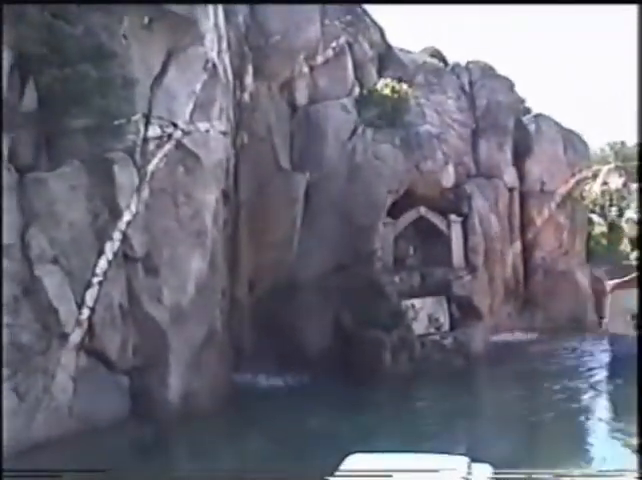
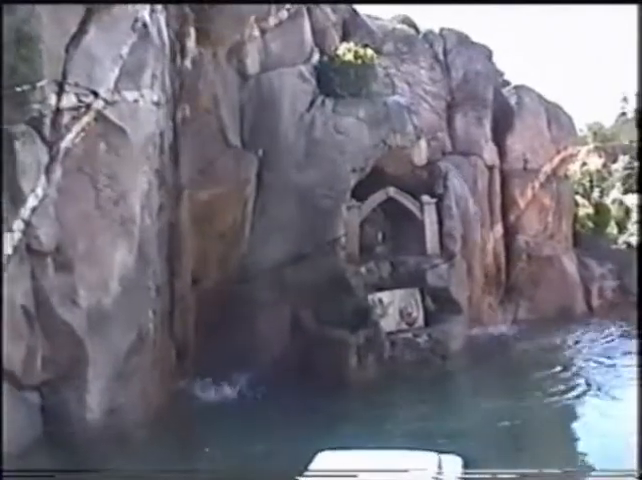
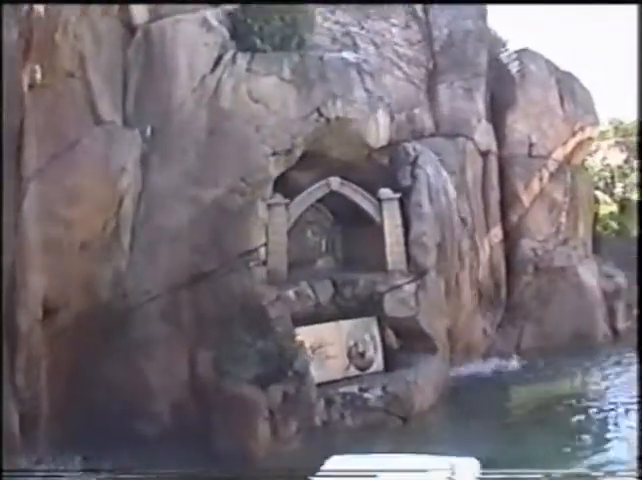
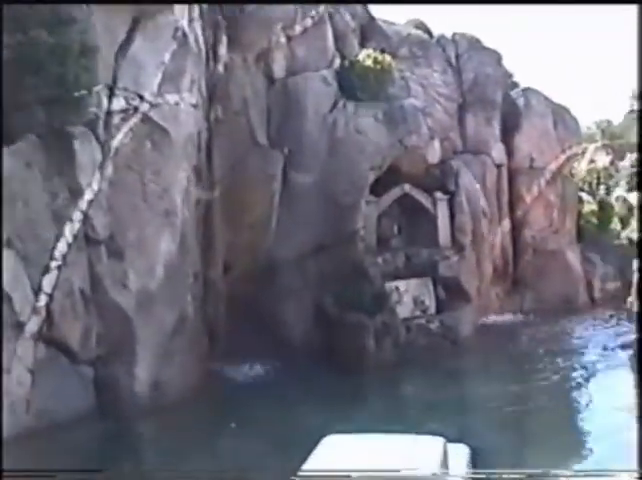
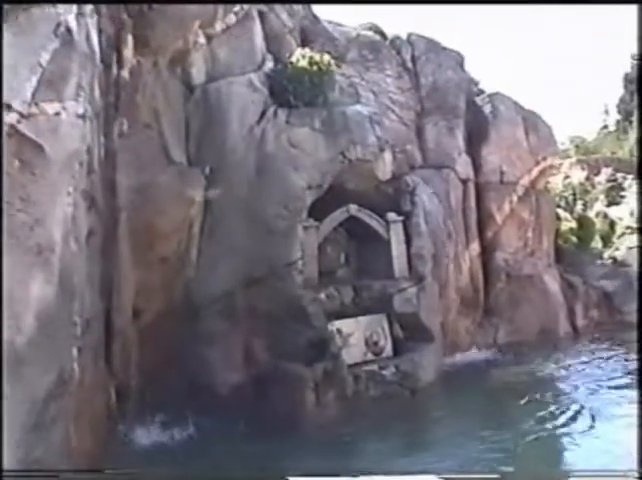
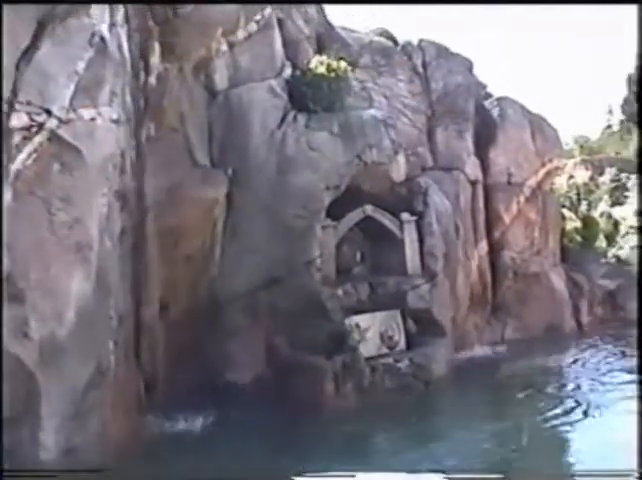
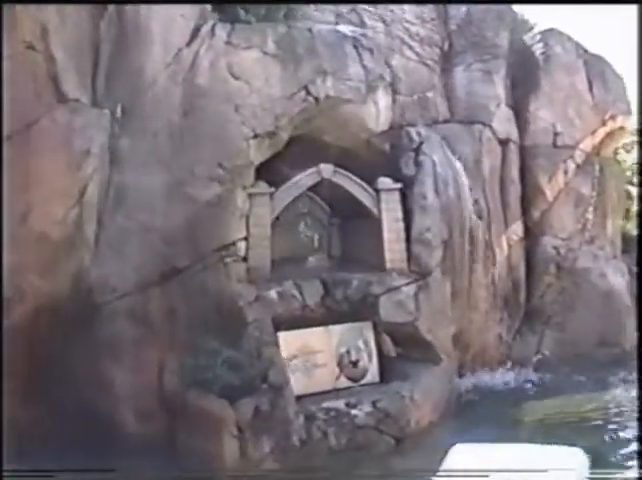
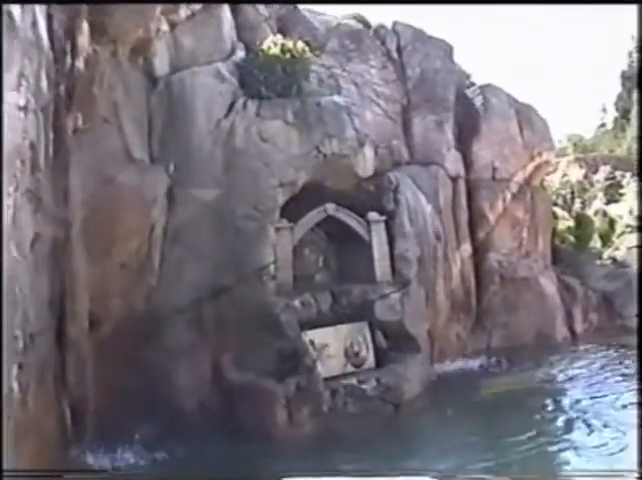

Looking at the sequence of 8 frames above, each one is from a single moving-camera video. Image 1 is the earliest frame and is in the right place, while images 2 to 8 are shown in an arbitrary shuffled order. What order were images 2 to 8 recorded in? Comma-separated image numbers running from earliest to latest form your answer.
4, 2, 6, 5, 8, 3, 7
